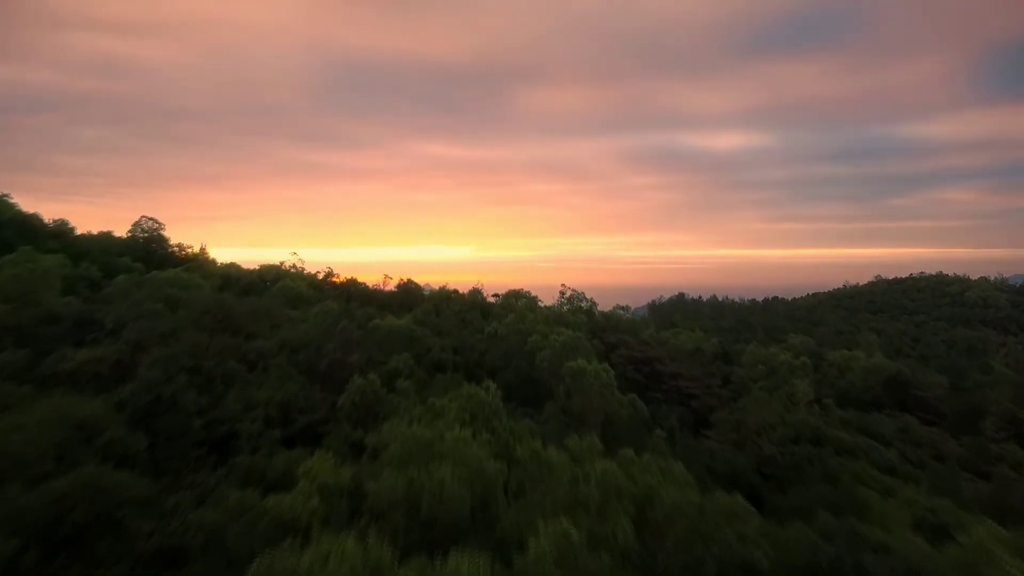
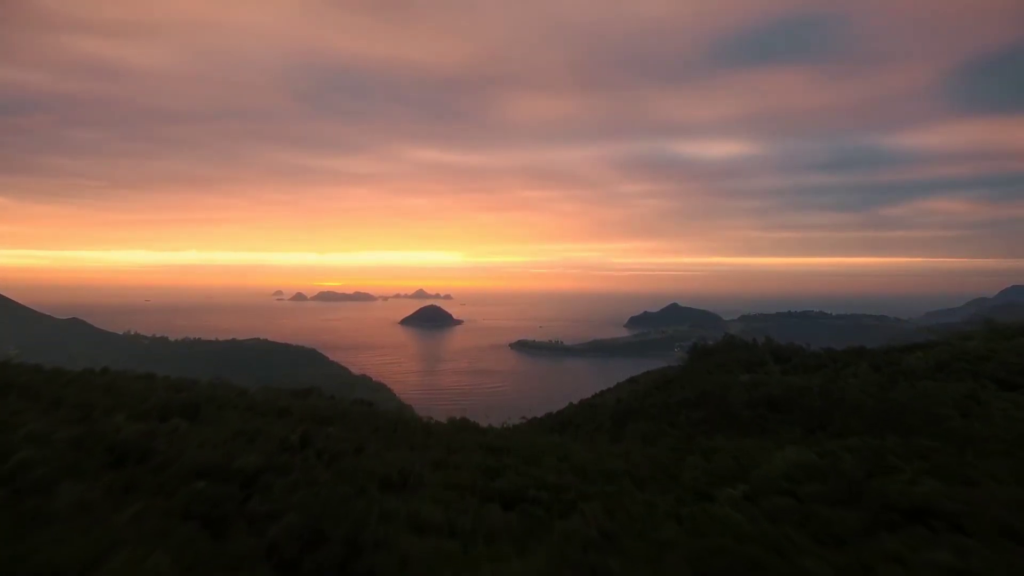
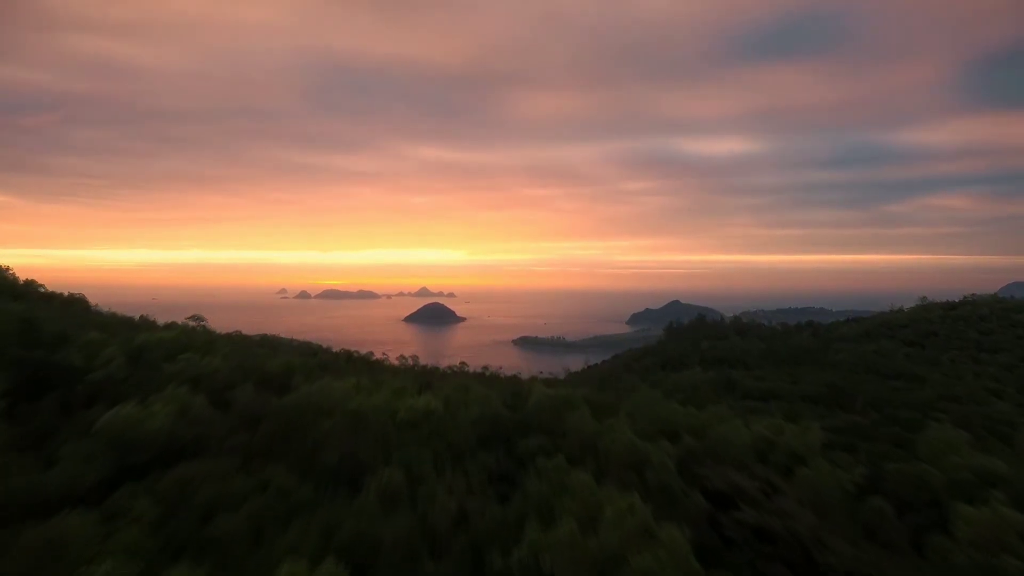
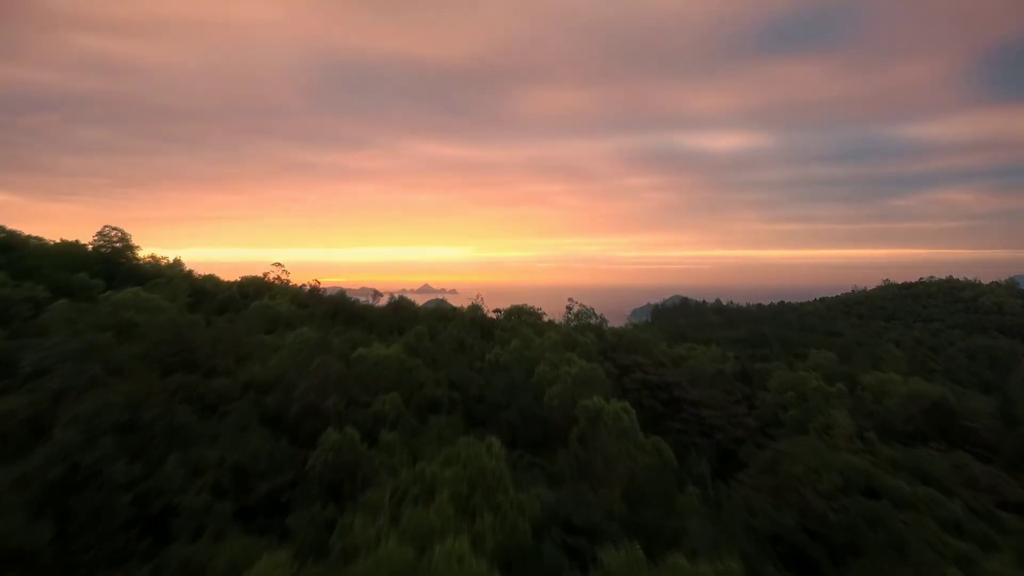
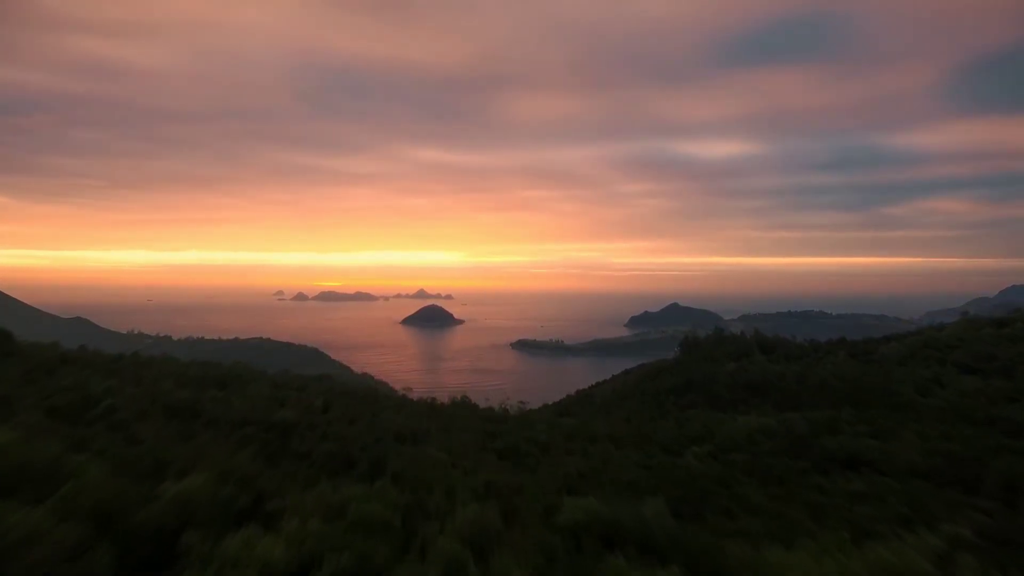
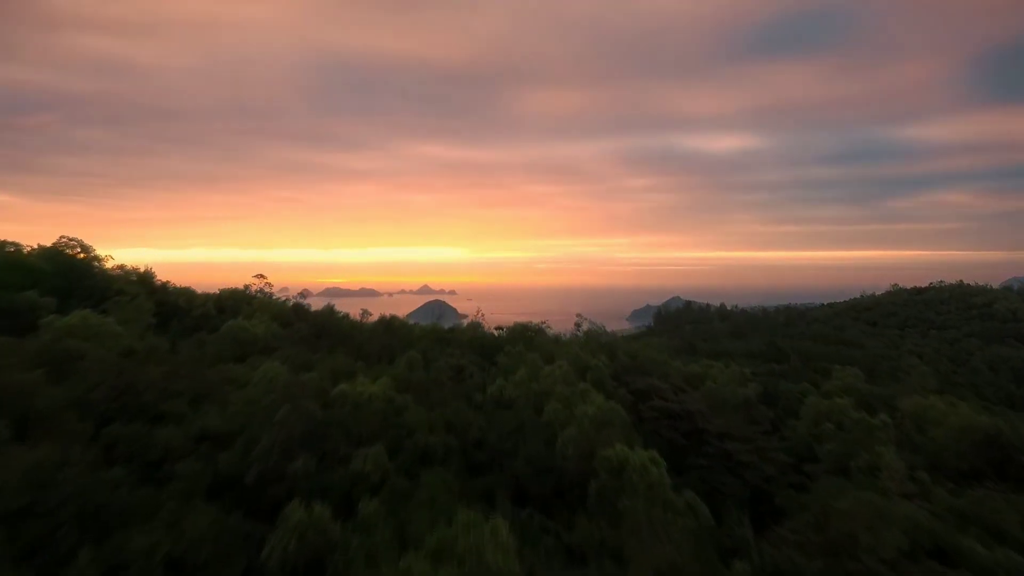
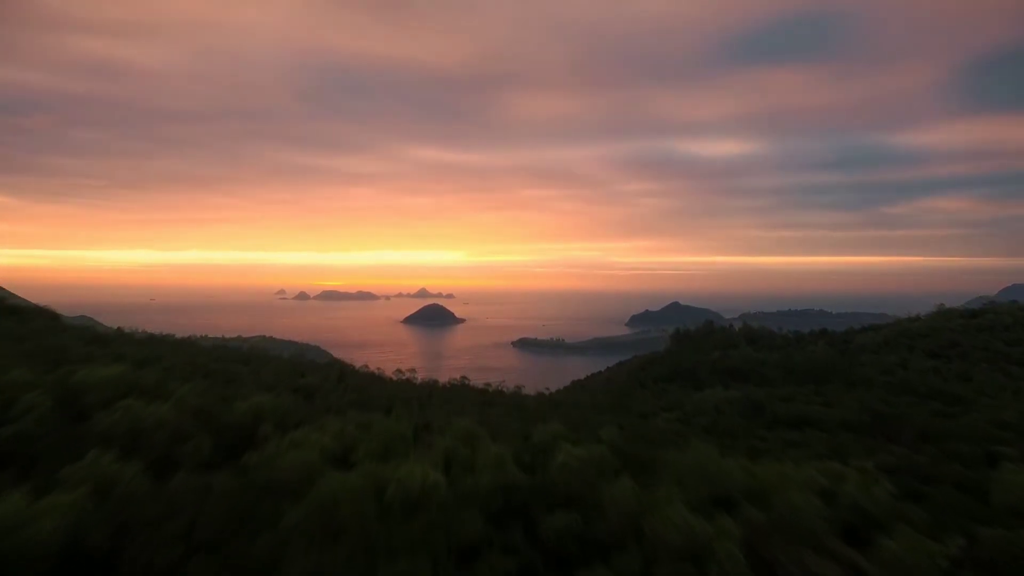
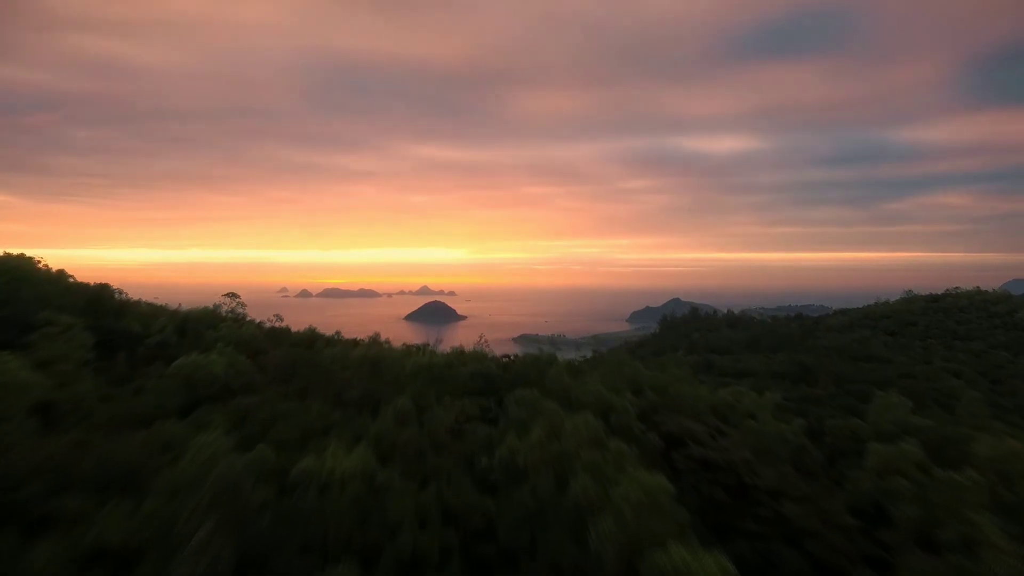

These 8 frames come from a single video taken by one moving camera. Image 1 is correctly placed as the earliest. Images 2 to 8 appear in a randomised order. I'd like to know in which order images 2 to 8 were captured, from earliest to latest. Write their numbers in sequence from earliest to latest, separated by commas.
4, 6, 8, 3, 7, 5, 2
